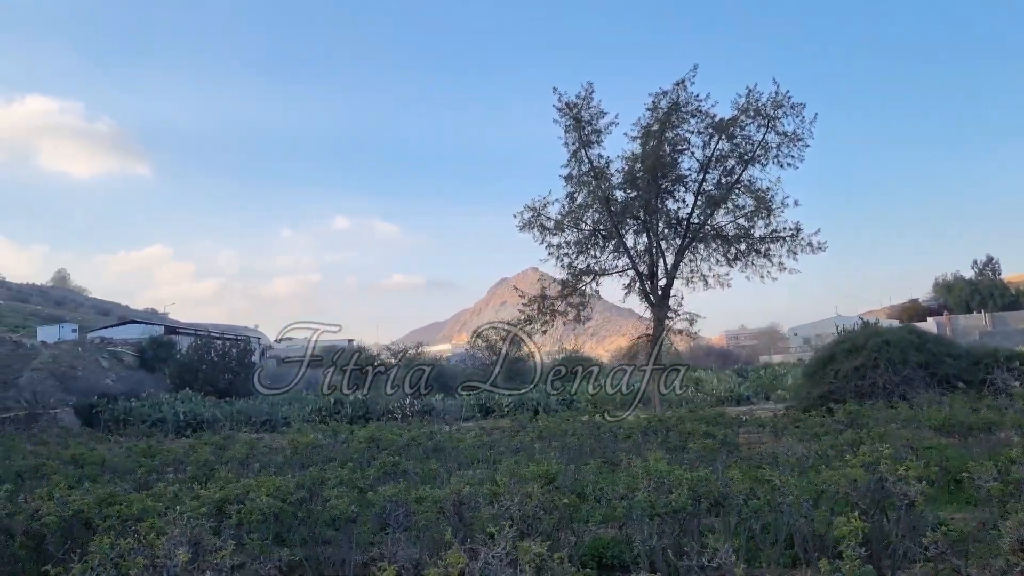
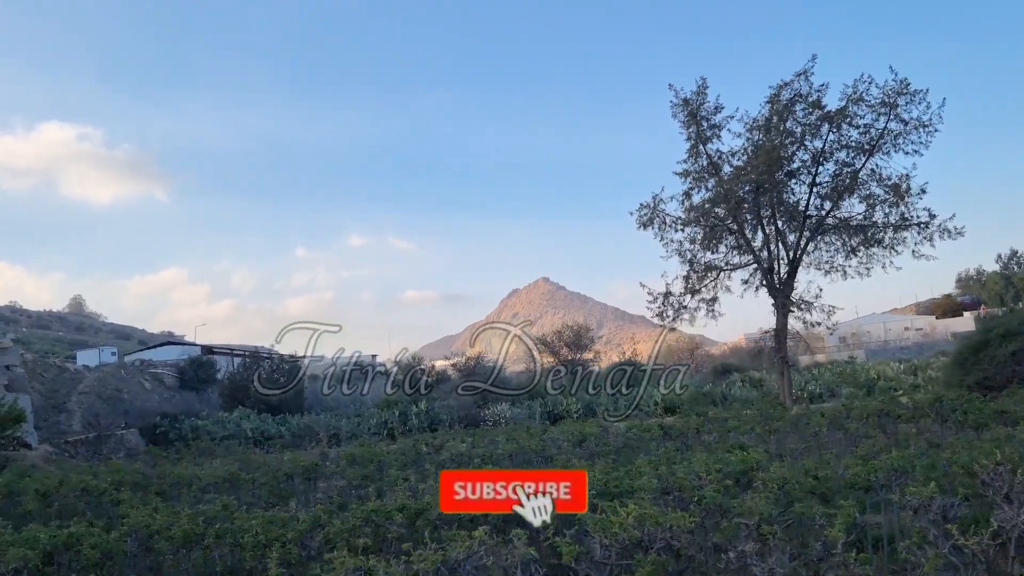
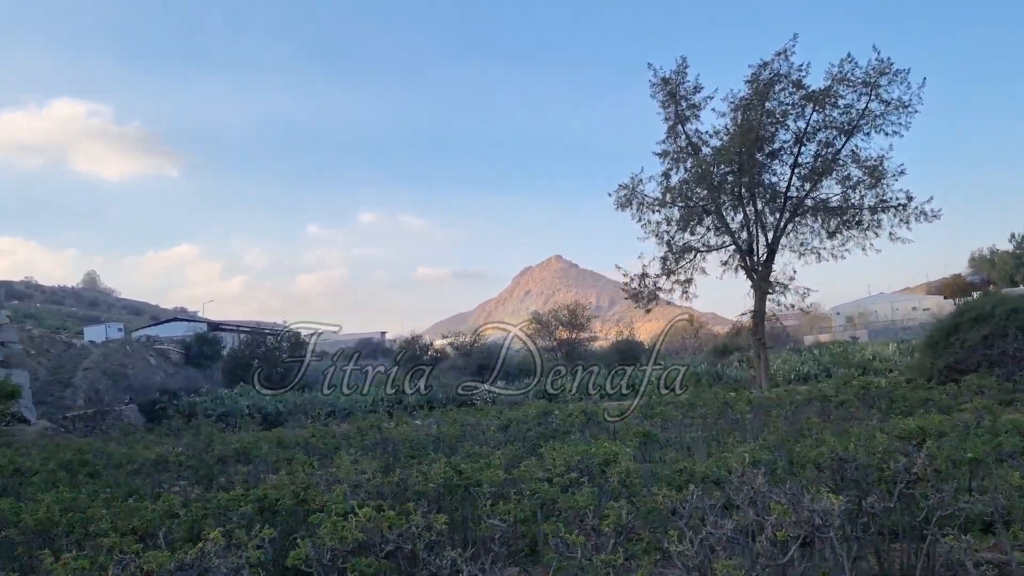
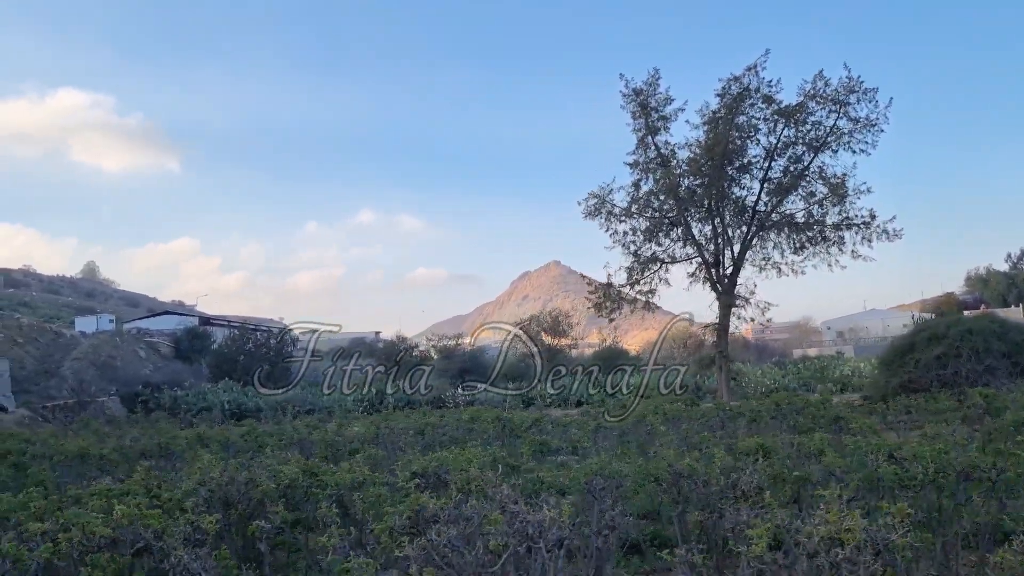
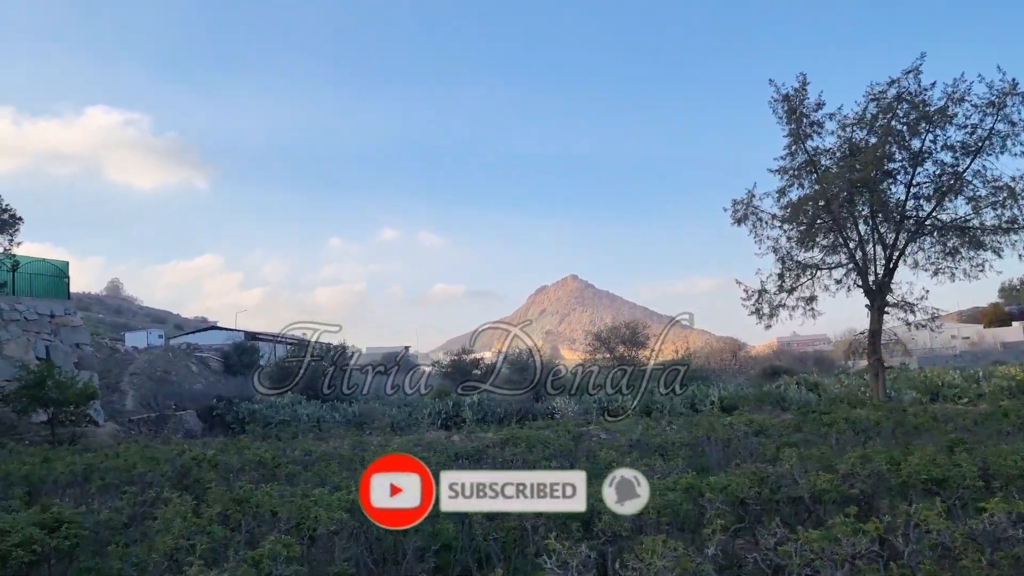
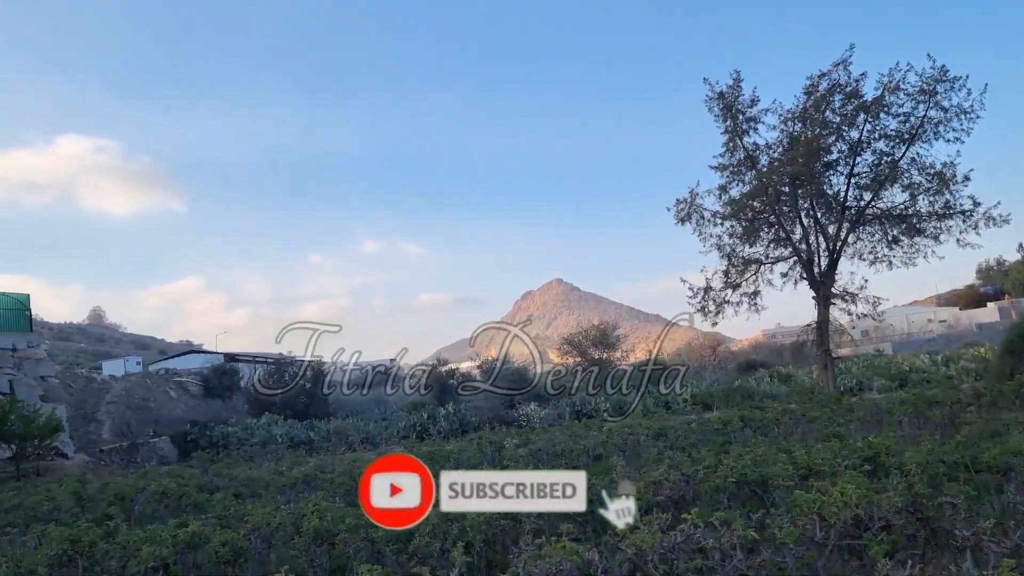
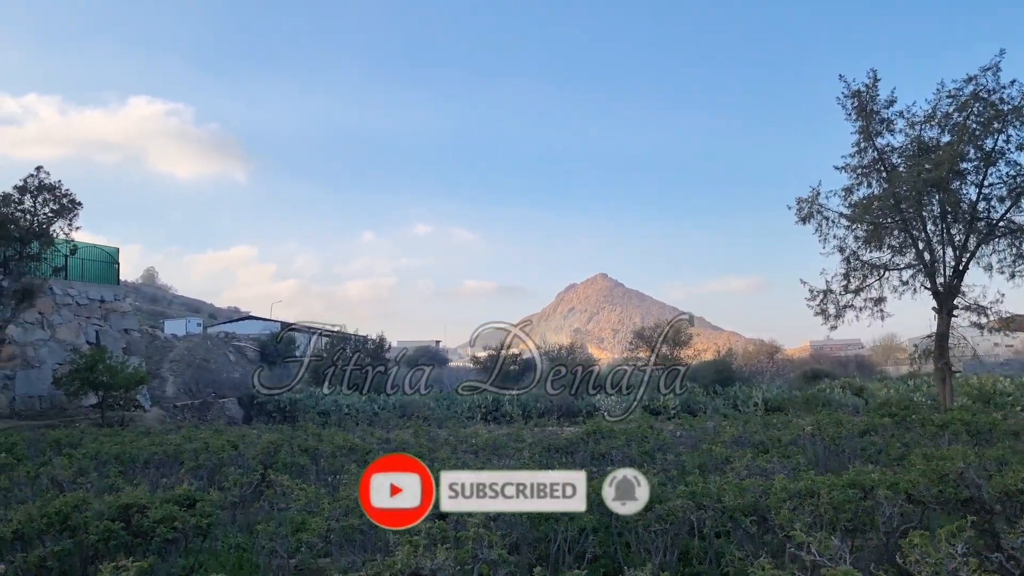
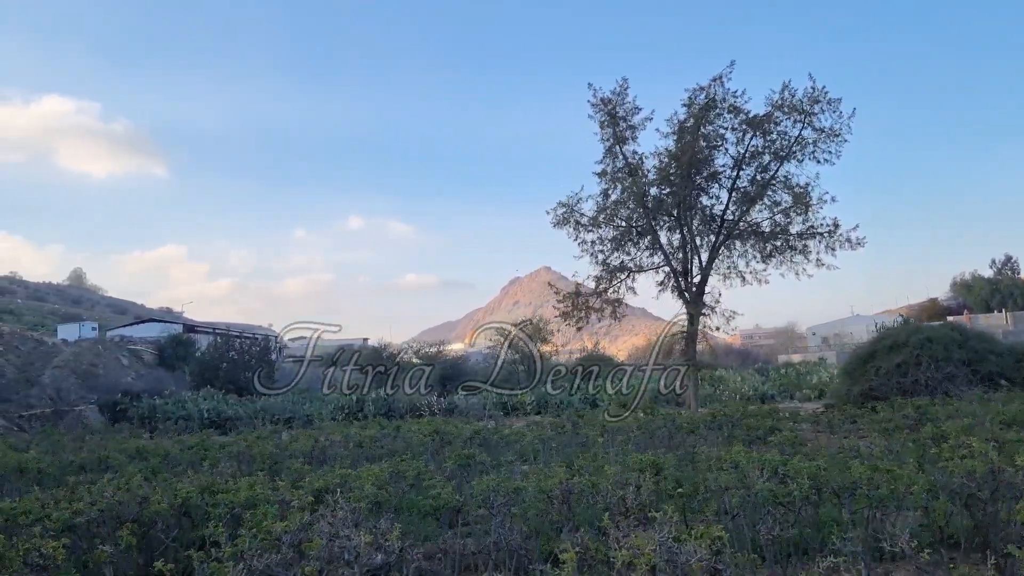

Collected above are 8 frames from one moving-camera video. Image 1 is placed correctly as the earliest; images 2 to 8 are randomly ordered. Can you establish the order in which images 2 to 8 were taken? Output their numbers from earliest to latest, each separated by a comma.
8, 4, 3, 2, 6, 5, 7
